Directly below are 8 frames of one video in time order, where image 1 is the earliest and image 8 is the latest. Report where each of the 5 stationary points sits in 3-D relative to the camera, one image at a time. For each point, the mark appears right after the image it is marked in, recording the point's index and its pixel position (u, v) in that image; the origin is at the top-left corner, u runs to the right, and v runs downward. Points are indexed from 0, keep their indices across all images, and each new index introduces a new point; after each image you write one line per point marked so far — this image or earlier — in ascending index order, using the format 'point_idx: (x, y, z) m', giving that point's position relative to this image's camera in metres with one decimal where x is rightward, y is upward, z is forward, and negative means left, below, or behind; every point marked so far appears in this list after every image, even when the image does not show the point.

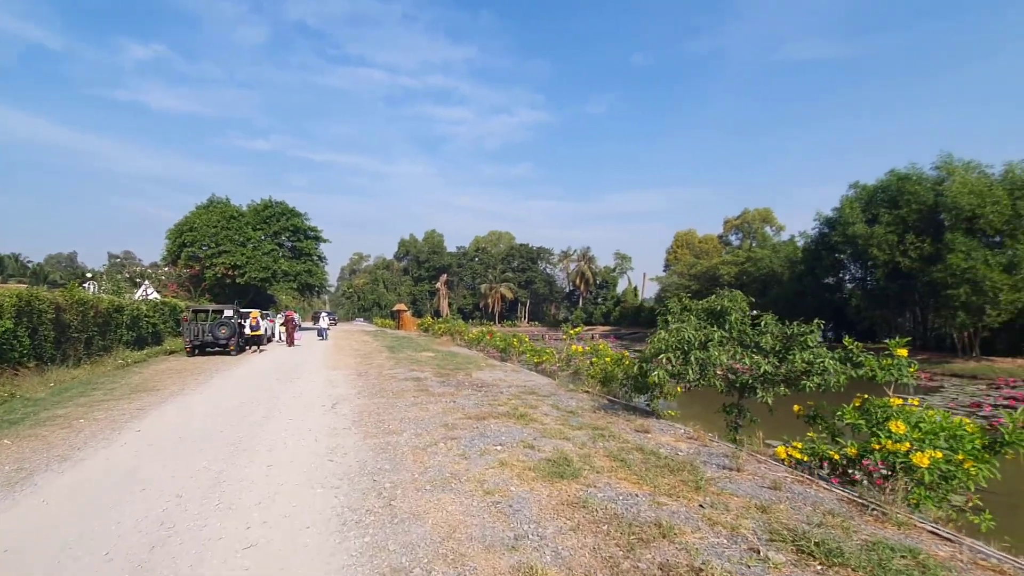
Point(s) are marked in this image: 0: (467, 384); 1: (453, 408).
0: (-0.9, -1.9, +10.1) m
1: (-0.8, -1.7, +7.3) m
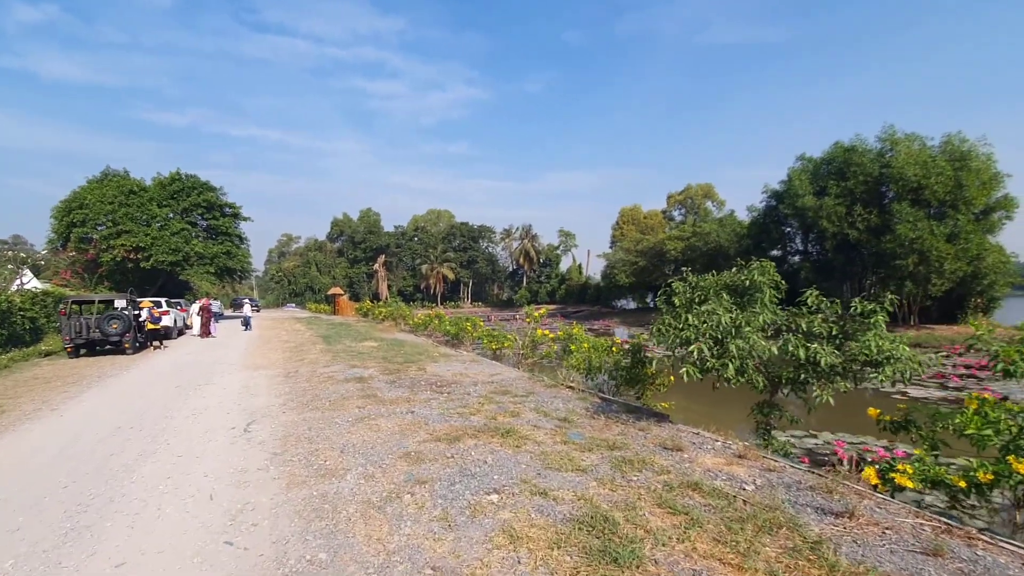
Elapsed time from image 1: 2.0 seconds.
0: (-1.4, -1.5, +8.3) m
1: (-1.1, -1.5, +5.5) m
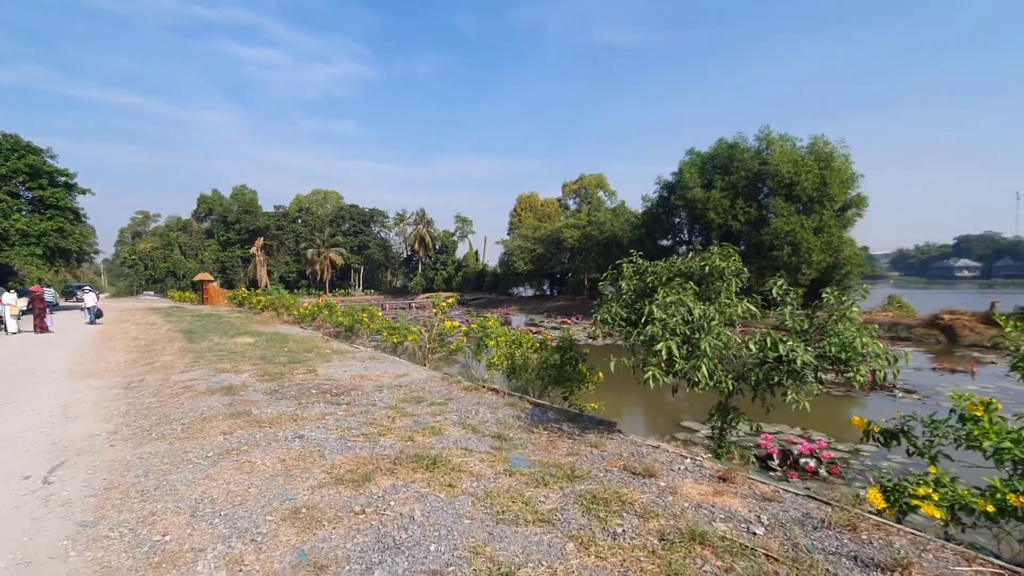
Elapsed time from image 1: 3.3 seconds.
0: (-2.6, -1.4, +6.7) m
1: (-1.7, -1.4, +4.1) m
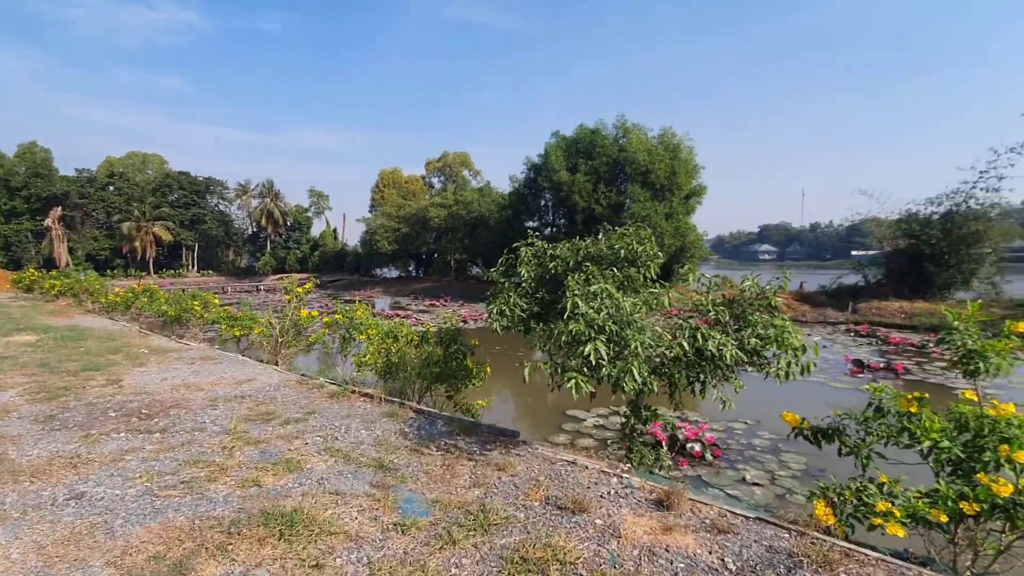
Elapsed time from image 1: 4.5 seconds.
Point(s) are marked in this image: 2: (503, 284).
0: (-3.8, -1.2, +5.0) m
1: (-2.3, -1.3, +2.7) m
2: (-0.1, 0.0, +5.0) m
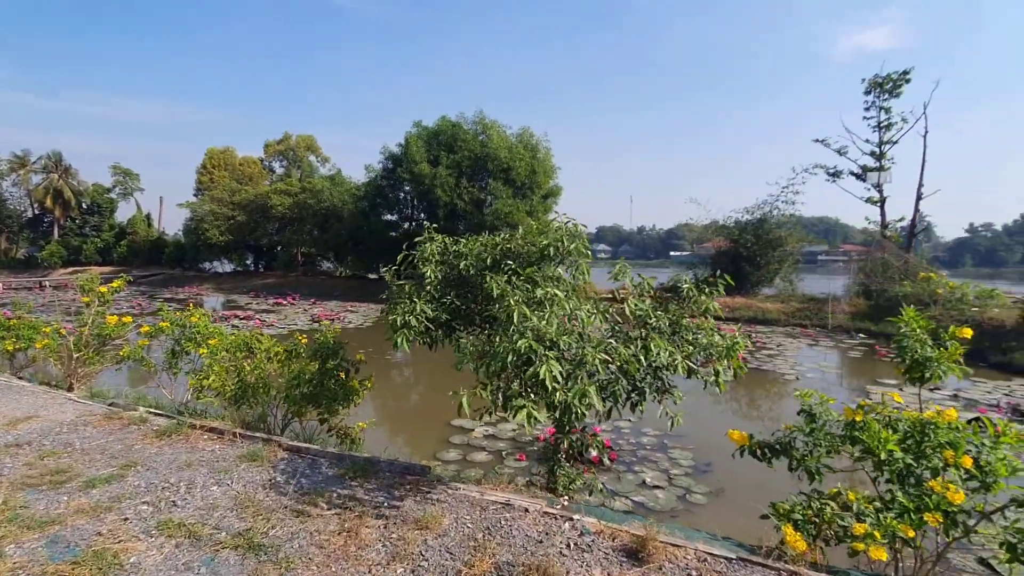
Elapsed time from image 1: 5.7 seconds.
0: (-4.5, -1.2, +3.1) m
1: (-2.3, -1.3, +1.3) m
2: (-0.8, 0.0, +4.1) m
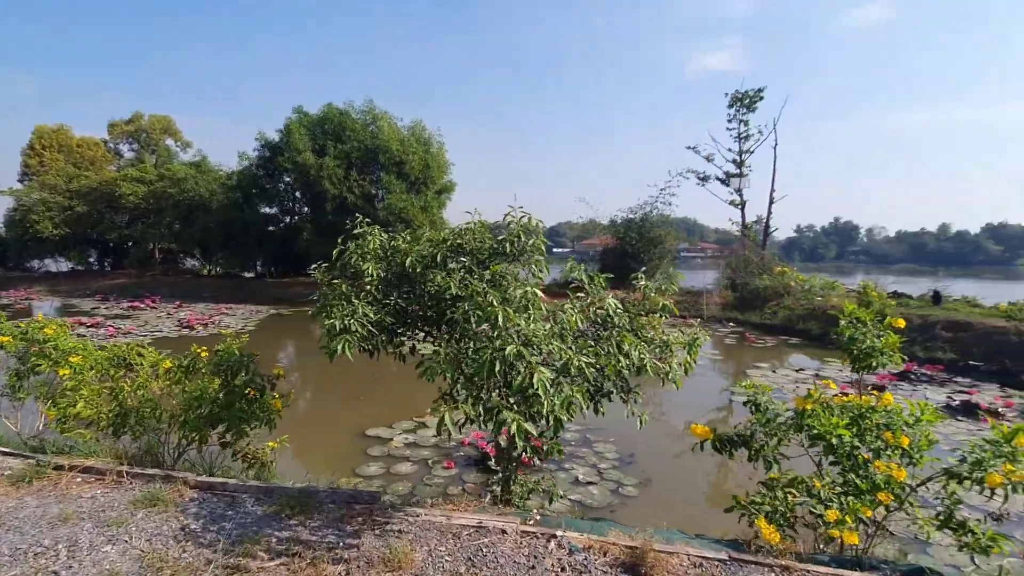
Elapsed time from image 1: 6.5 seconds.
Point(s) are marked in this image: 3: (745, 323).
0: (-4.5, -1.3, +1.8) m
1: (-2.0, -1.4, +0.5) m
2: (-1.2, 0.0, +3.6) m
3: (+8.8, -1.3, +19.5) m
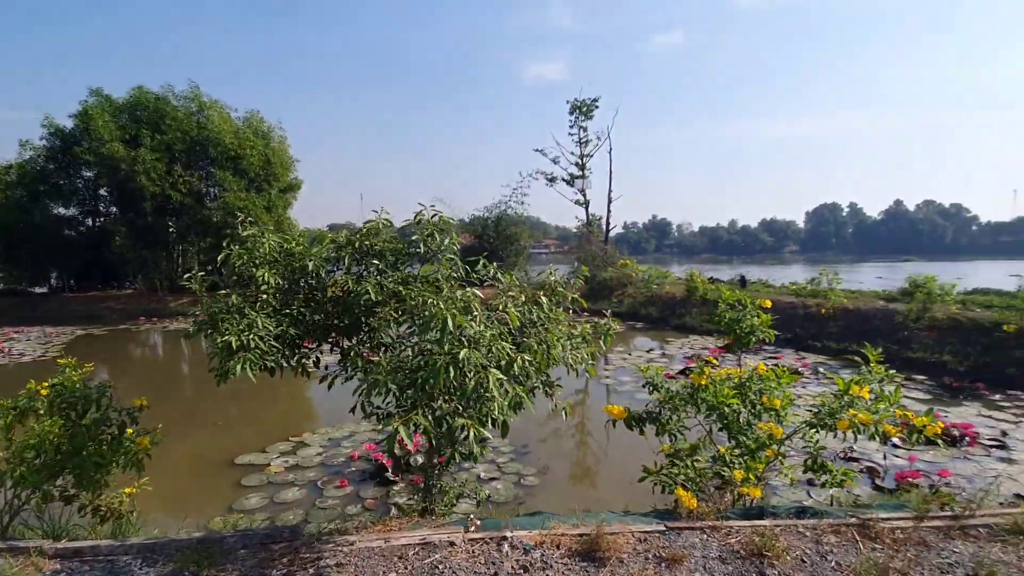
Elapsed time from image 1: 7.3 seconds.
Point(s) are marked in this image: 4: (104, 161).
0: (-4.3, -1.5, +0.5) m
1: (-1.6, -1.5, 0.0) m
2: (-1.7, -0.1, +3.1) m
3: (+3.5, -1.0, +21.2) m
4: (-15.7, +4.9, +20.1) m
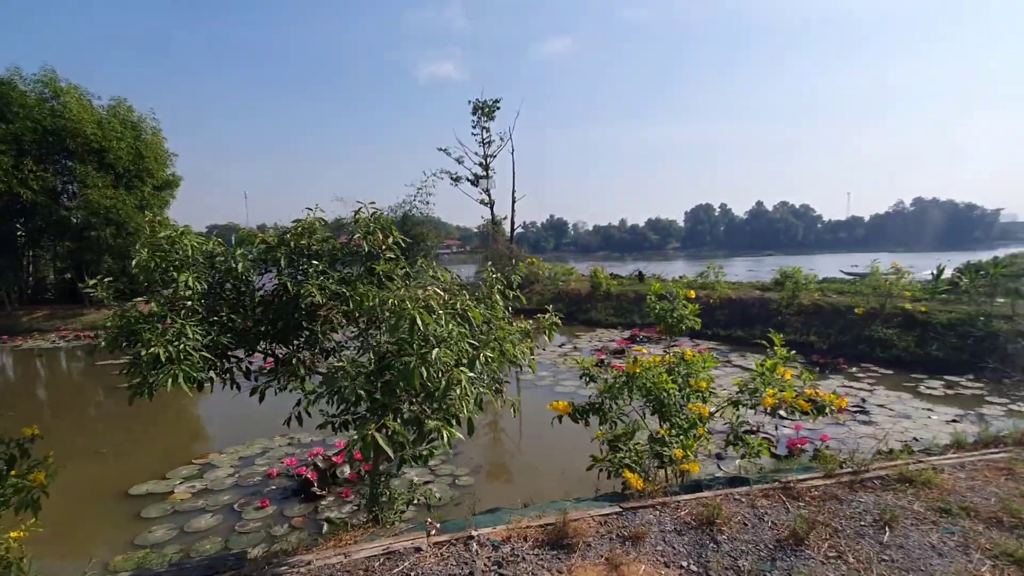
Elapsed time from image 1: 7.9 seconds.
0: (-4.0, -1.6, -0.3) m
1: (-1.2, -1.5, -0.3) m
2: (-2.0, -0.1, +2.8) m
3: (-0.2, -0.9, +21.6) m
4: (-19.0, +4.4, +16.9) m
